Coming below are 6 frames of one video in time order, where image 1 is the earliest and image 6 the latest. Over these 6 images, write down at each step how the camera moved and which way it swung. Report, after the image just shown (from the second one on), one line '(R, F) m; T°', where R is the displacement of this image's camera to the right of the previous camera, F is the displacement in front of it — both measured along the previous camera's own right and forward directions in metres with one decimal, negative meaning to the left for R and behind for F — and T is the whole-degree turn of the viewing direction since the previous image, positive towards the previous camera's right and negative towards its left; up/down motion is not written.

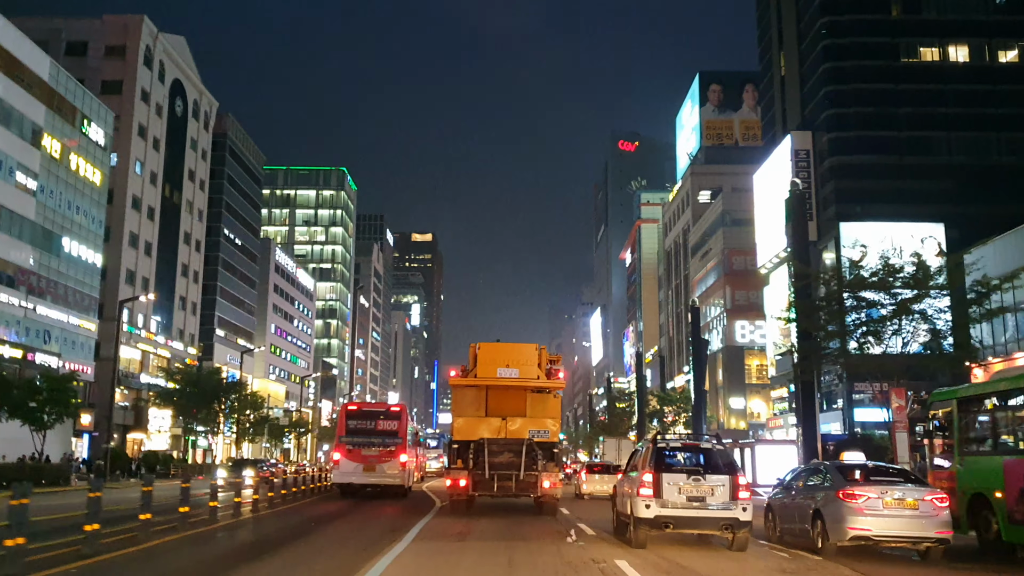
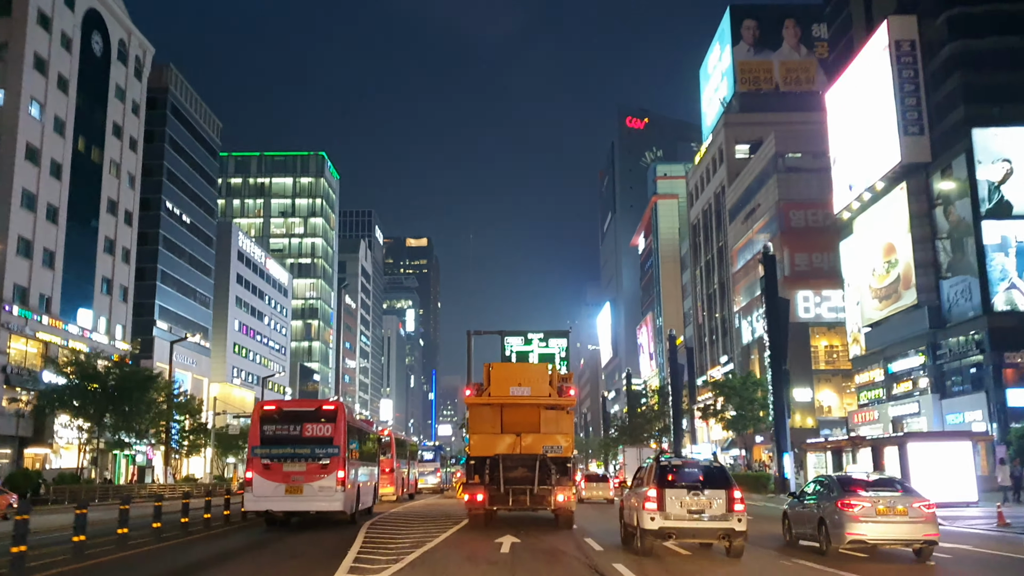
(-0.2, +18.0) m; 0°
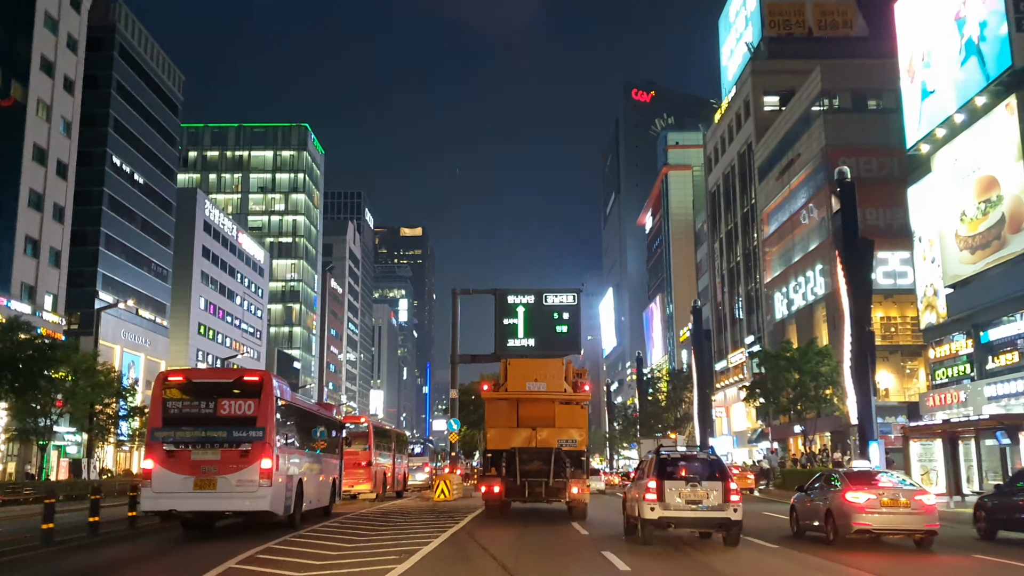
(+0.1, +11.2) m; 0°
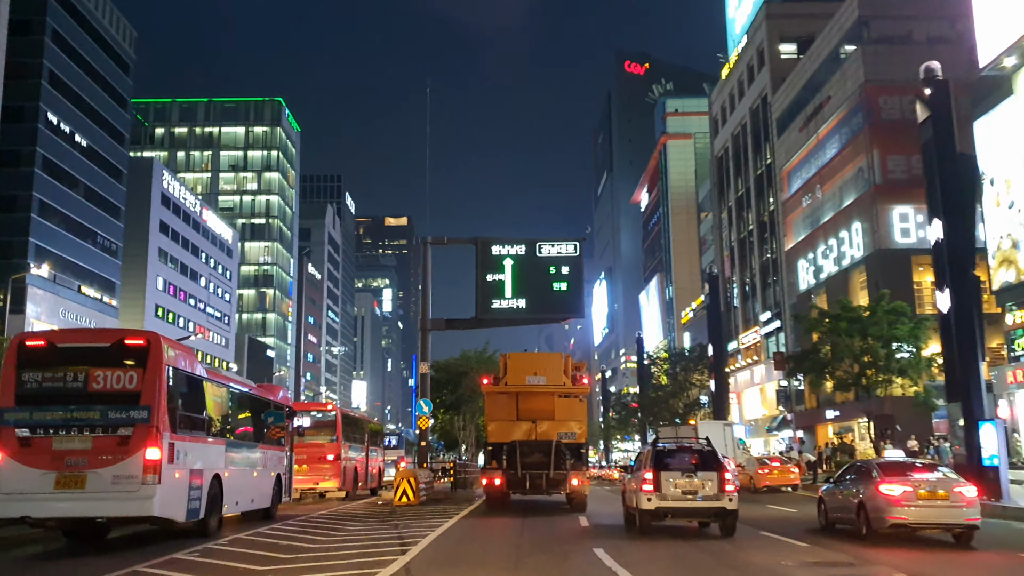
(0.0, +8.6) m; +1°
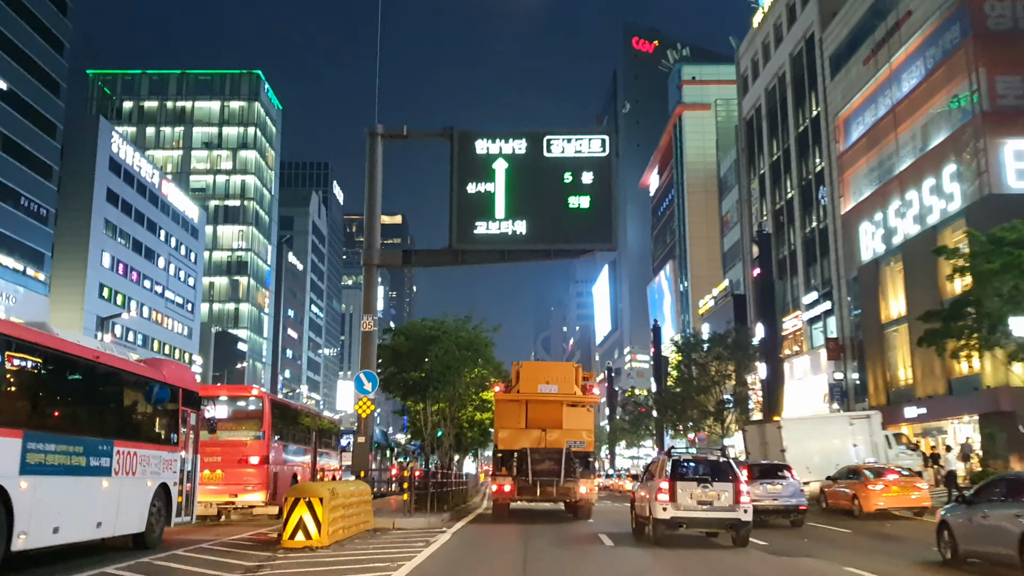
(+0.1, +11.6) m; 0°
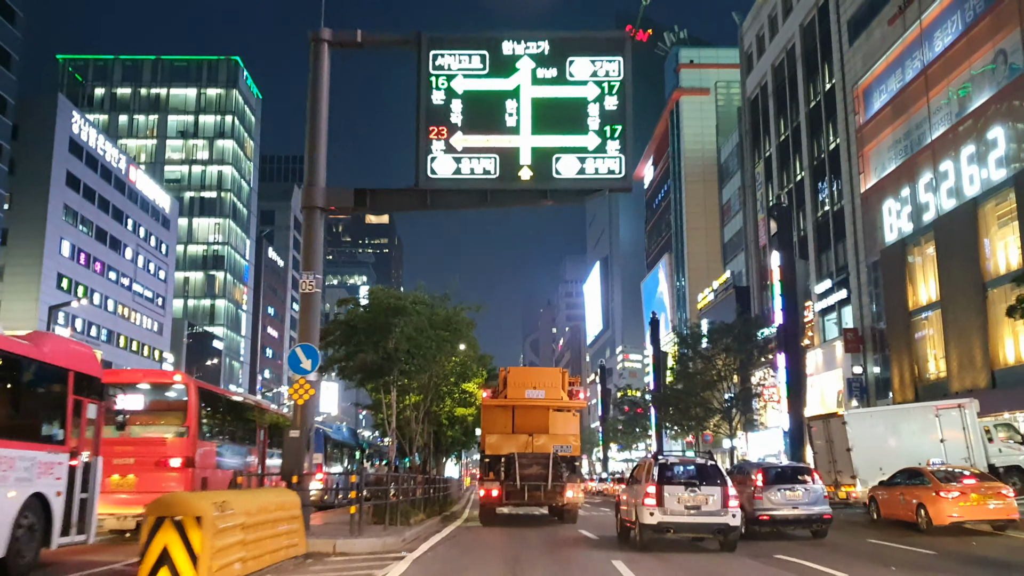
(+0.1, +4.9) m; +1°
